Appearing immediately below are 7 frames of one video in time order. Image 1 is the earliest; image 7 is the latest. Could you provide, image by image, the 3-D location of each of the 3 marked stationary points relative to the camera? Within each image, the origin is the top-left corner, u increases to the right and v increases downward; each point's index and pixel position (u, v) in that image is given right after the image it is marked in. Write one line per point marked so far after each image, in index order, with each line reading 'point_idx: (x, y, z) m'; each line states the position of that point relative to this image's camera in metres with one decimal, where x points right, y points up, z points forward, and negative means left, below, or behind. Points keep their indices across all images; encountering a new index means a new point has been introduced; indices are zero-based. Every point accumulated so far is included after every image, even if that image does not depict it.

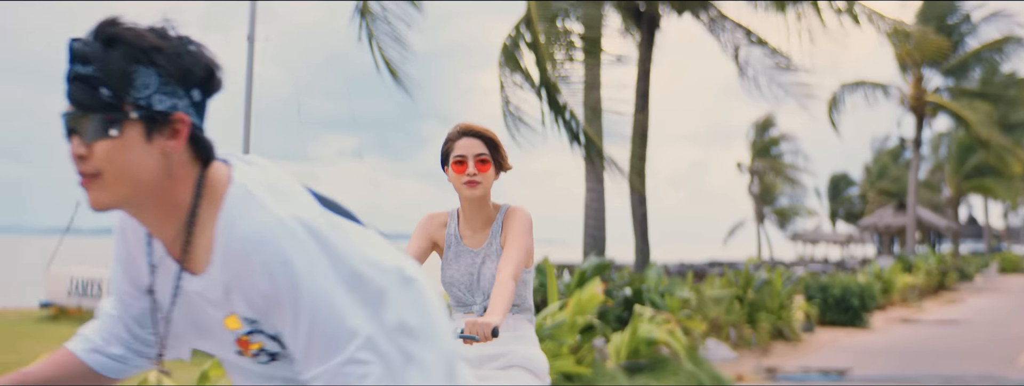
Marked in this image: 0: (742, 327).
0: (+2.5, -1.5, +8.5) m
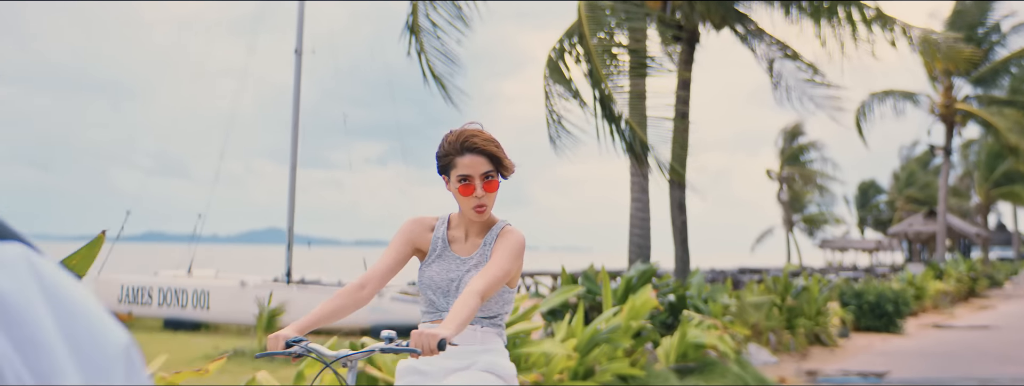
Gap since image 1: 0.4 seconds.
0: (+3.0, -1.6, +8.7) m
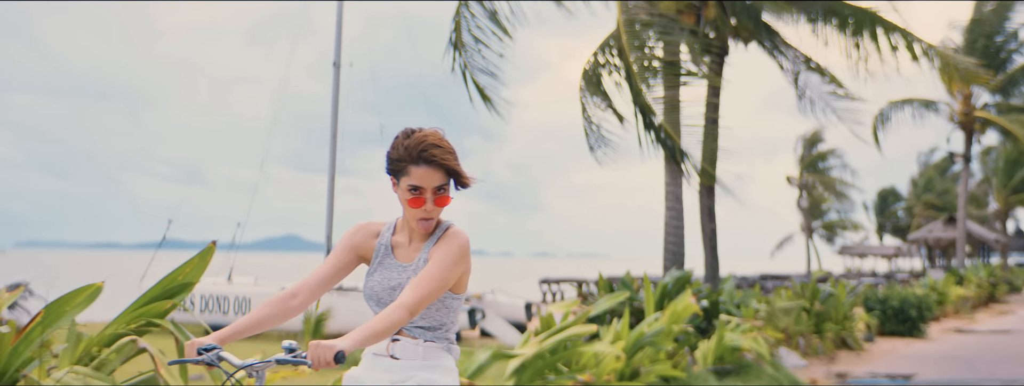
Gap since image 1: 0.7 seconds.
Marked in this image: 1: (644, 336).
0: (+3.5, -1.7, +9.1) m
1: (+1.0, -1.1, +5.9) m
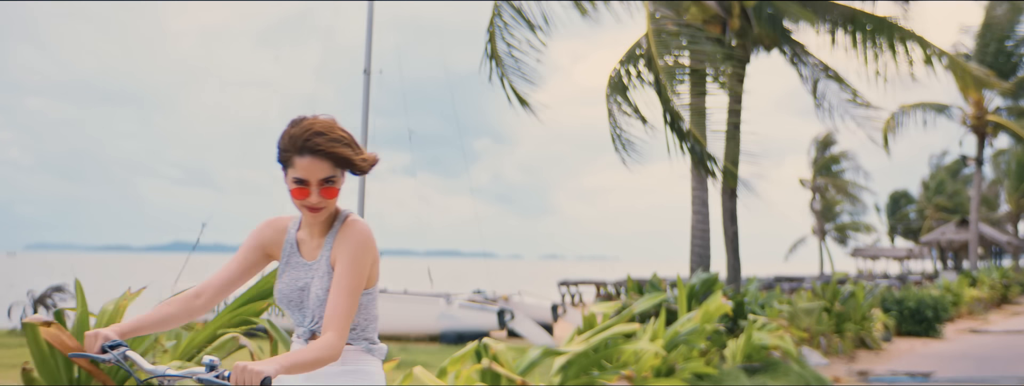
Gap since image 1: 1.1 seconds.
0: (+3.9, -1.7, +9.4) m
1: (+1.3, -1.1, +6.2) m
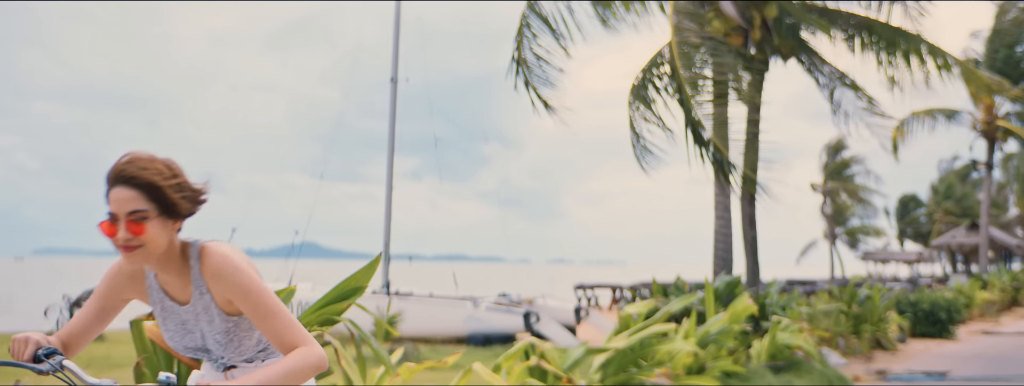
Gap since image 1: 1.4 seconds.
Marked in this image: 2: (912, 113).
0: (+4.2, -1.8, +9.7) m
1: (+1.7, -1.2, +6.6) m
2: (+9.7, +1.9, +18.7) m
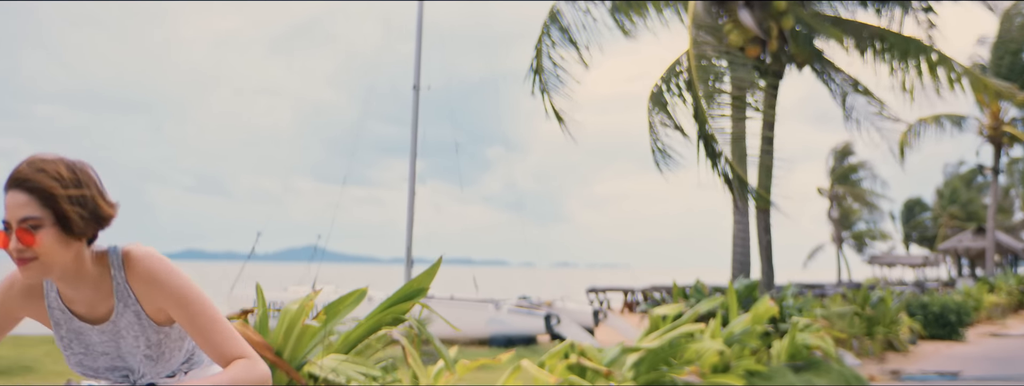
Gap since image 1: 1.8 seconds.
0: (+4.5, -1.9, +10.0) m
1: (+2.0, -1.3, +6.9) m
2: (+10.0, +1.8, +19.0) m
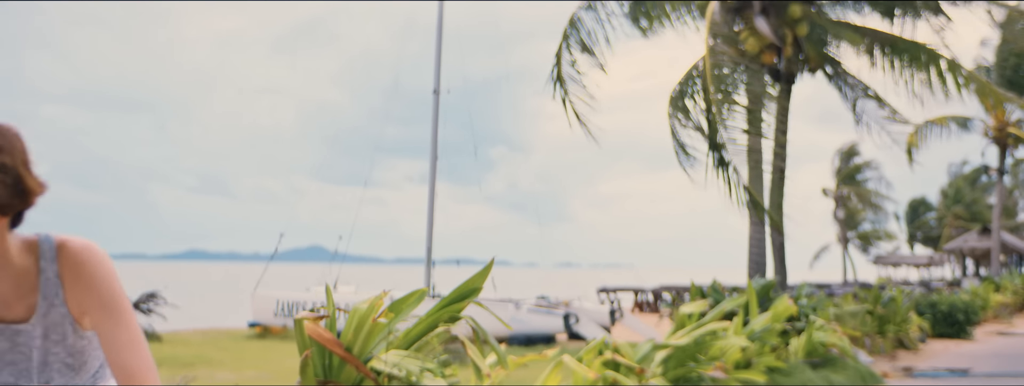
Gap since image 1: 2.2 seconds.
0: (+4.8, -1.9, +10.3) m
1: (+2.3, -1.3, +7.2) m
2: (+10.4, +1.8, +19.3) m
